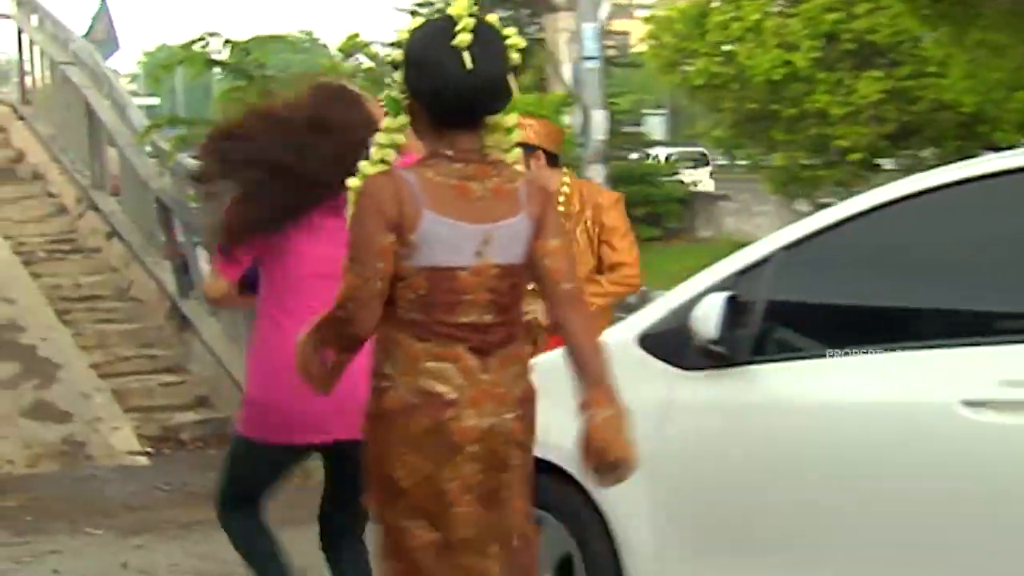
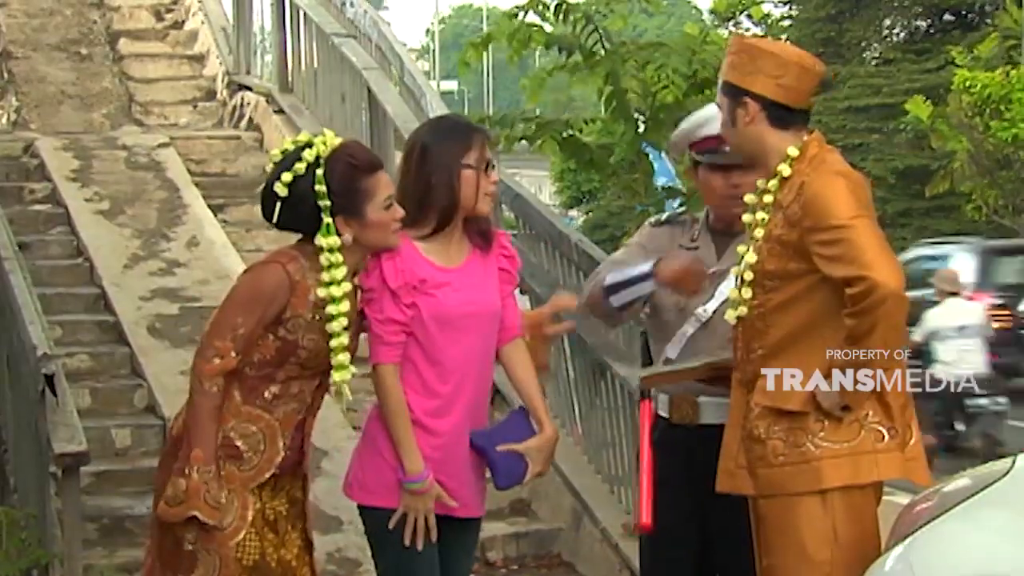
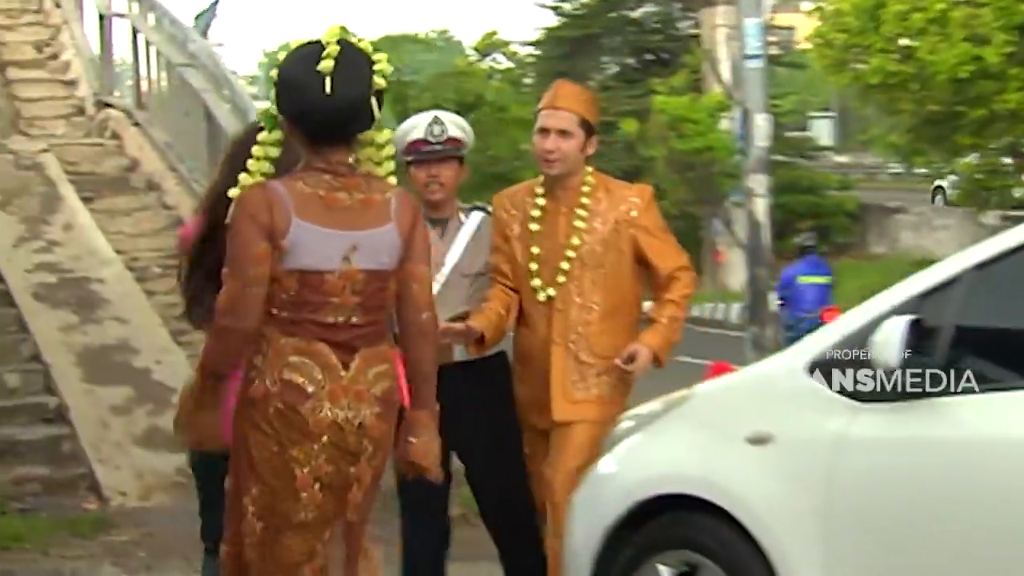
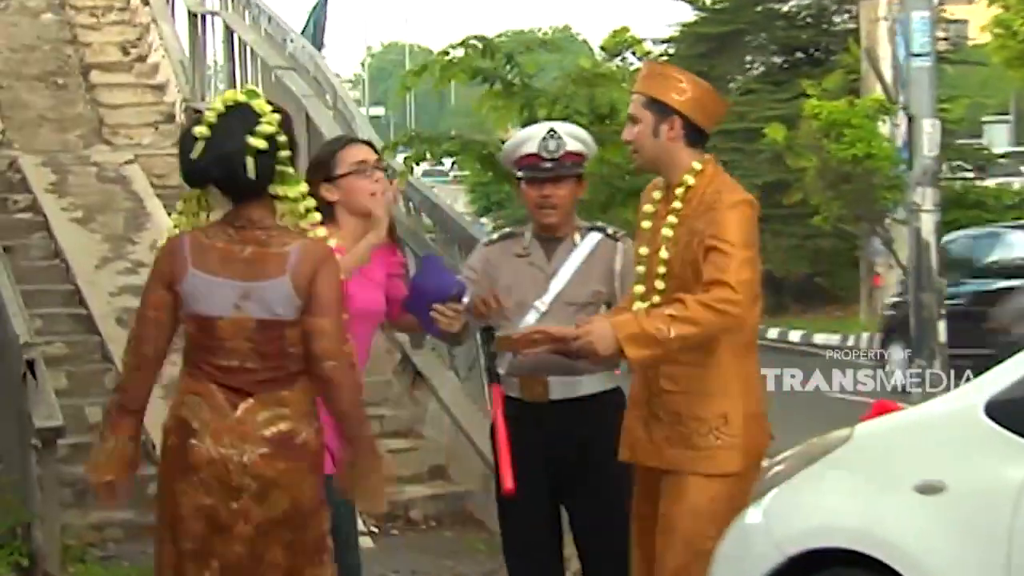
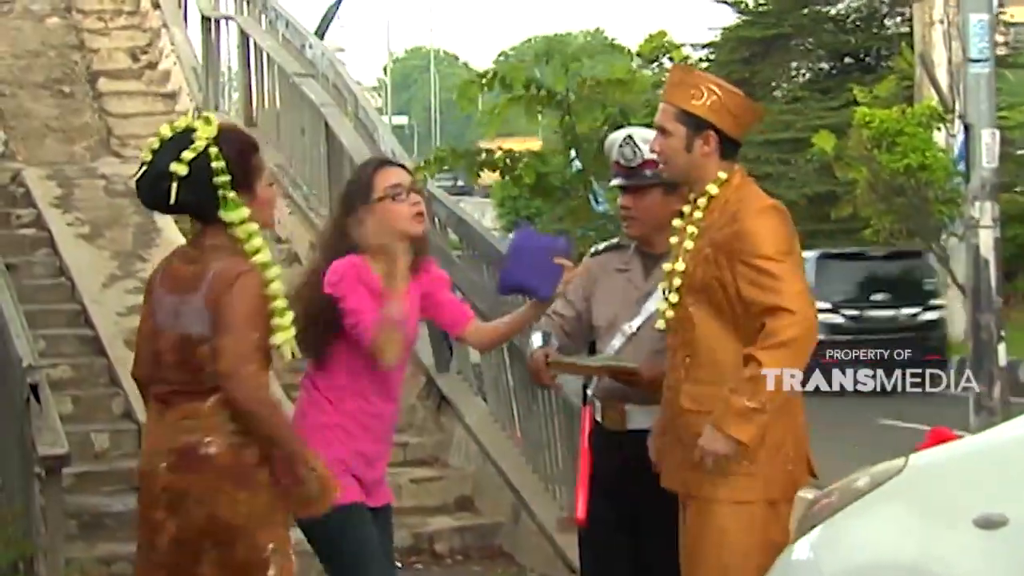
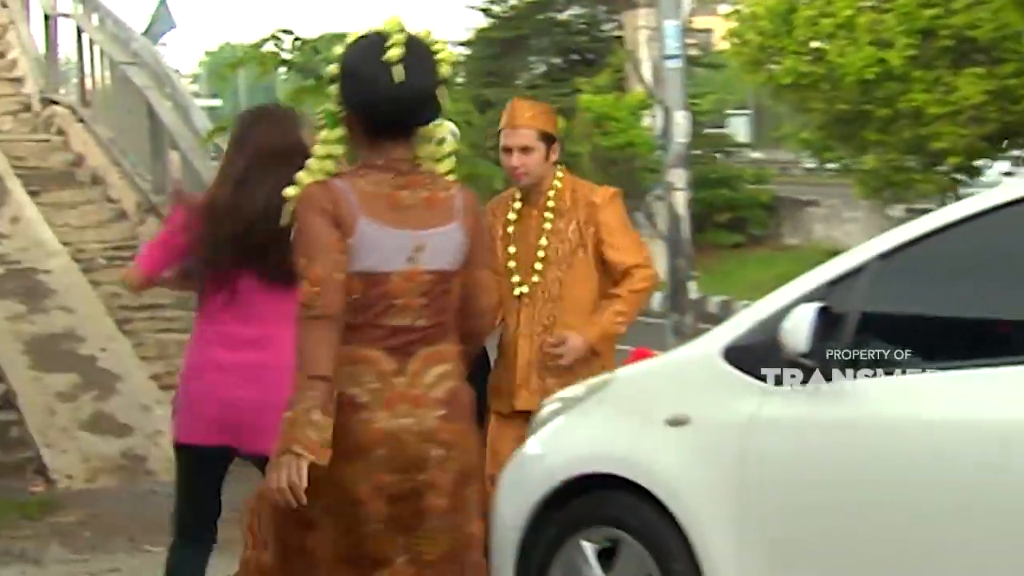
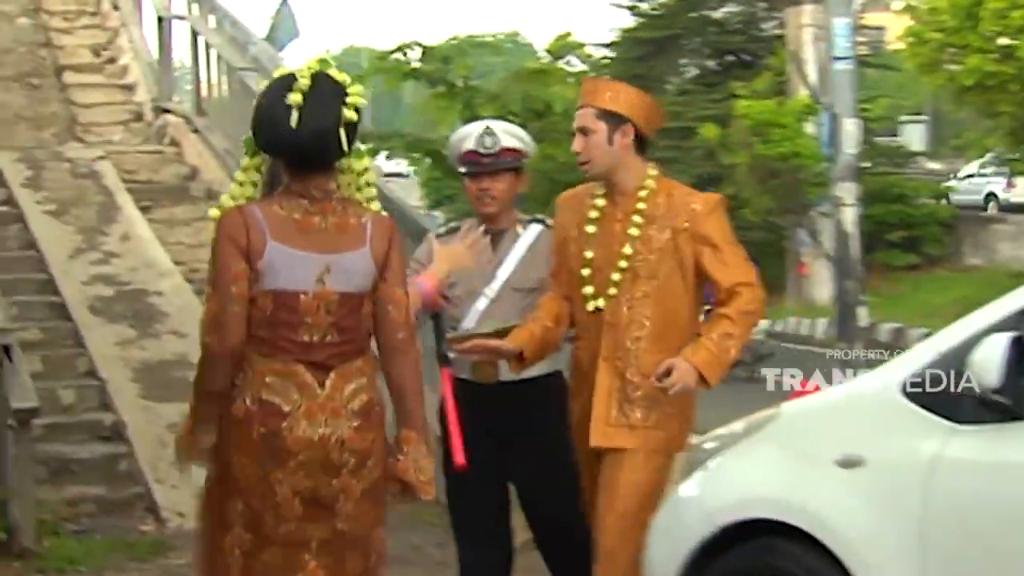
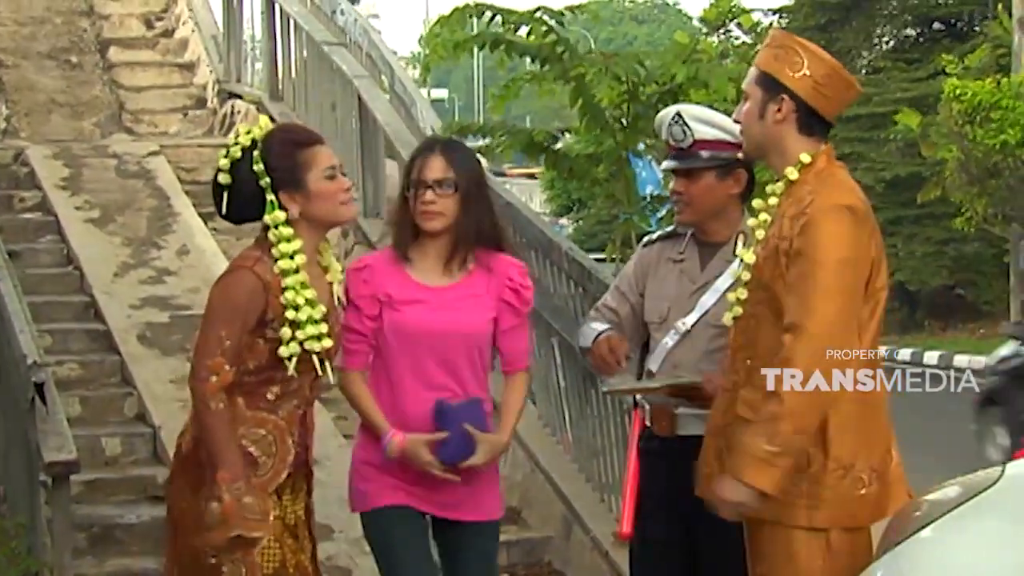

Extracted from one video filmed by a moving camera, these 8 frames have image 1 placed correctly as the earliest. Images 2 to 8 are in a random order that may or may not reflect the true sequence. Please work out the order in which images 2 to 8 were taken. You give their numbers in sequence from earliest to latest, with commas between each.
6, 3, 7, 4, 5, 2, 8
